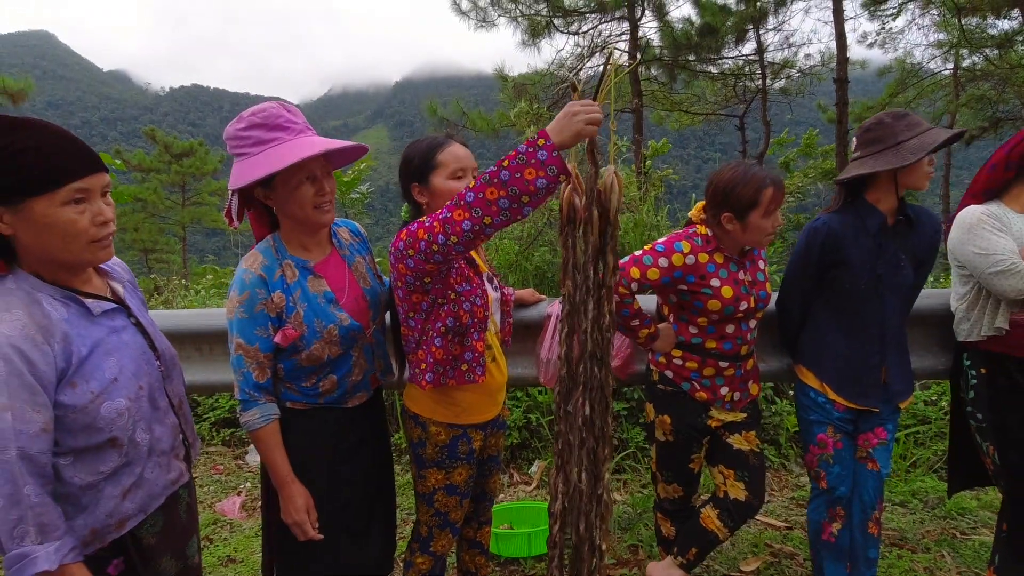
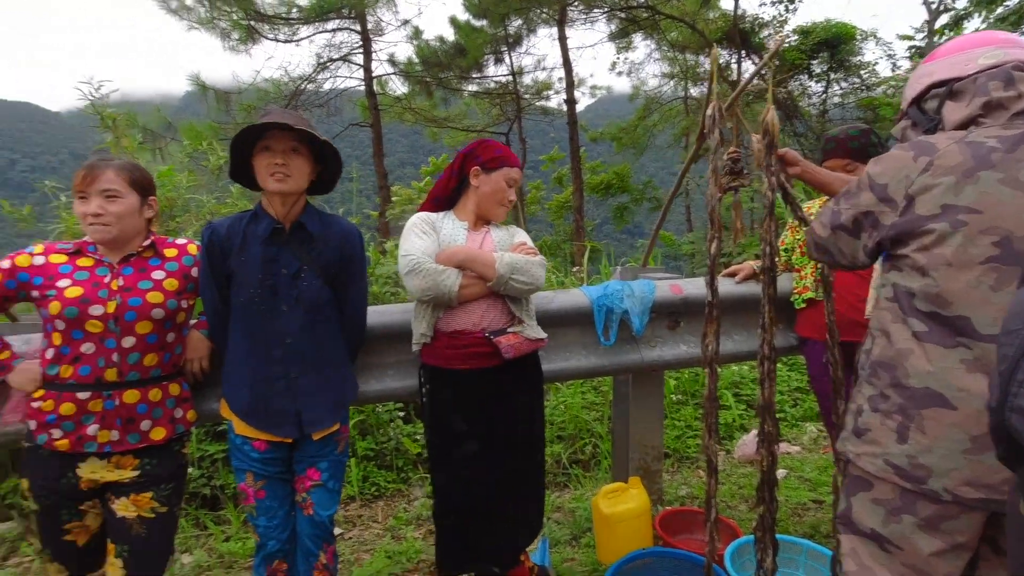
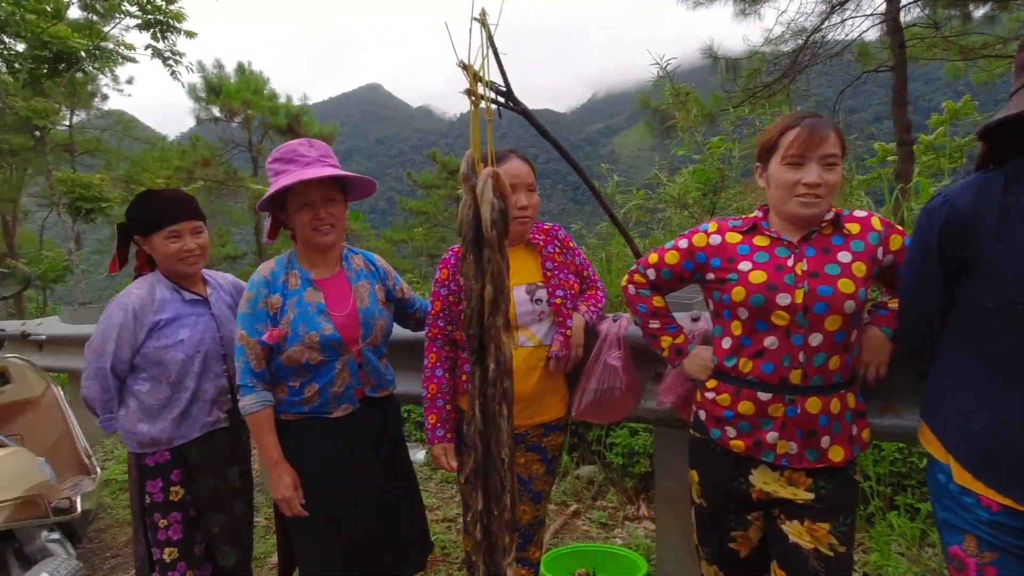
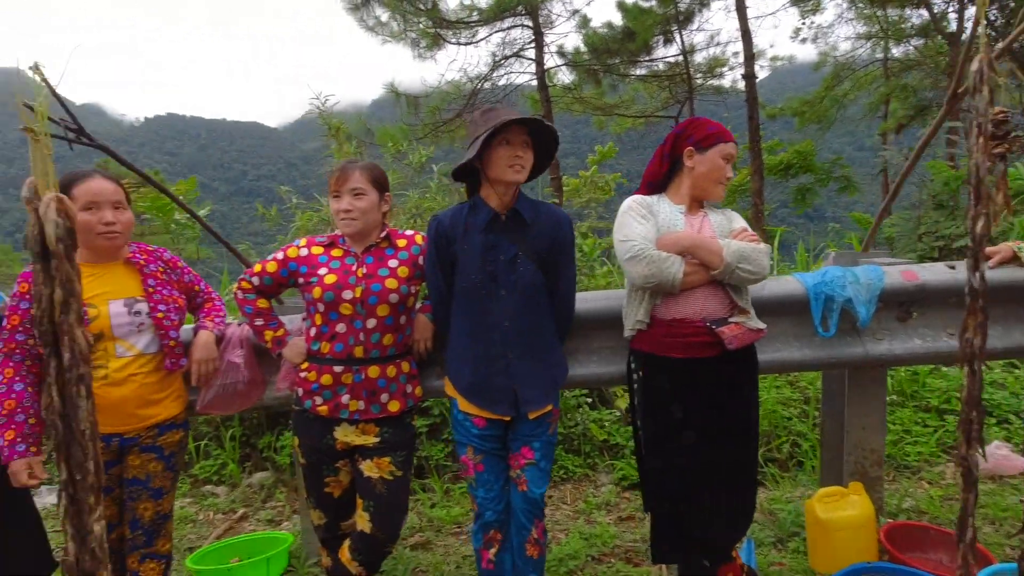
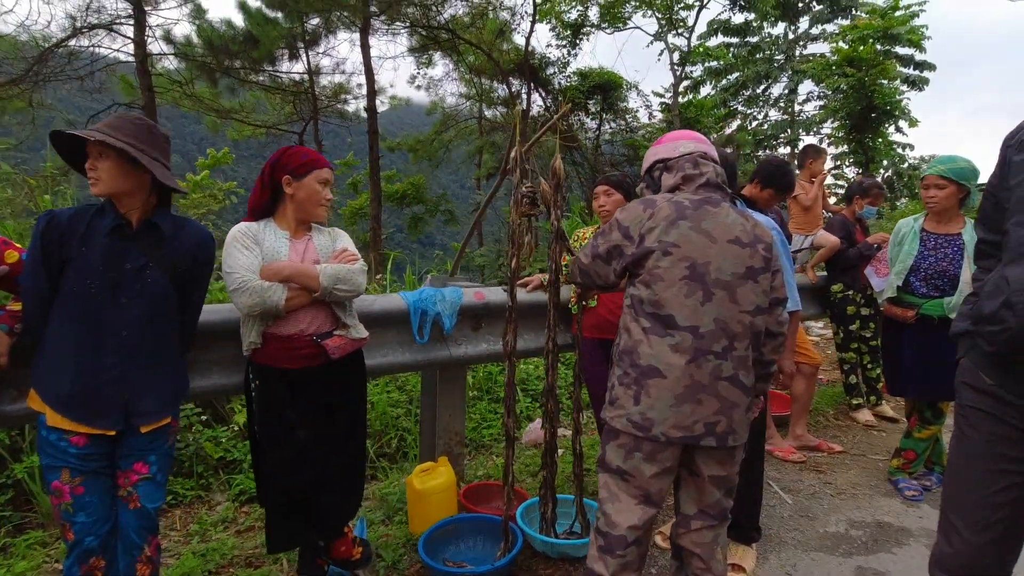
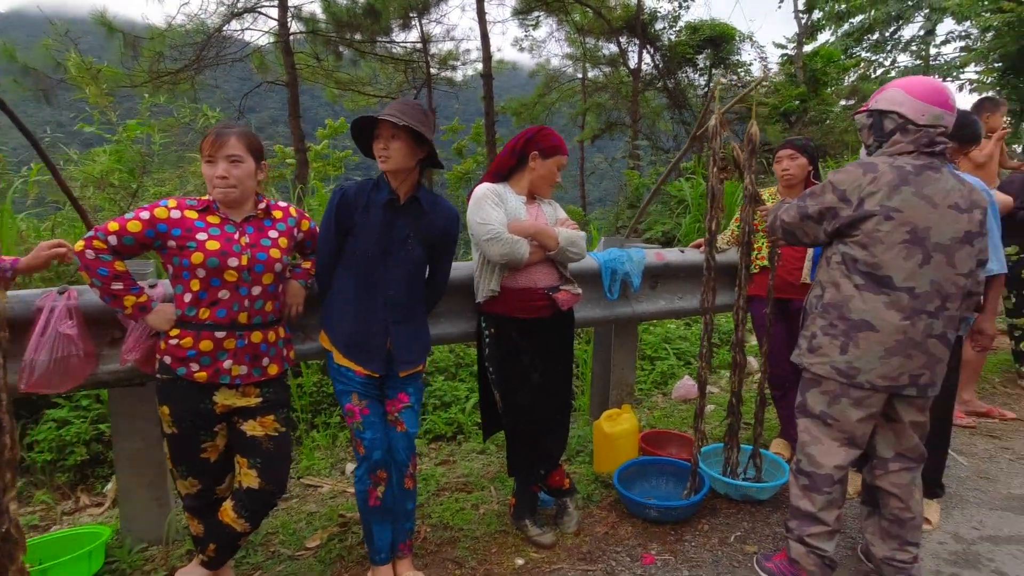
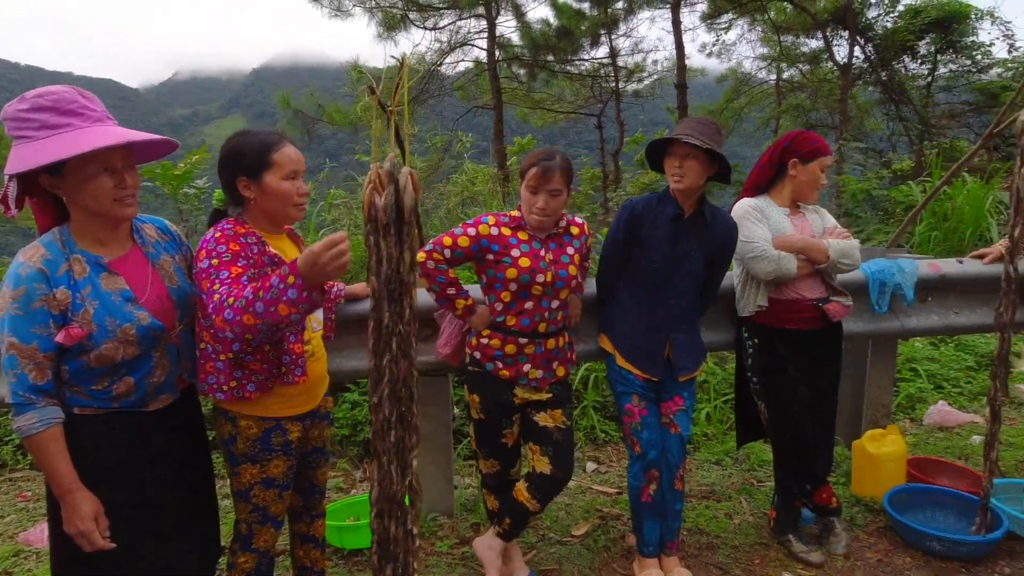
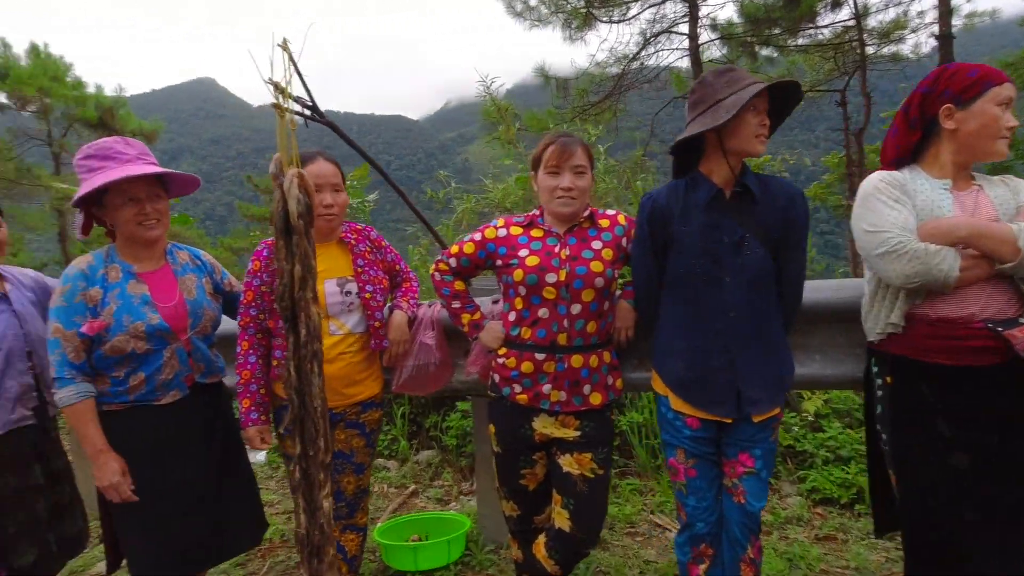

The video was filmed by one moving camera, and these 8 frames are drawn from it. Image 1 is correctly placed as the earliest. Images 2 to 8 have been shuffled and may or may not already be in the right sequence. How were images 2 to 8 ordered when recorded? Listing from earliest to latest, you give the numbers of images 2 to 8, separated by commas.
7, 6, 5, 2, 4, 8, 3
